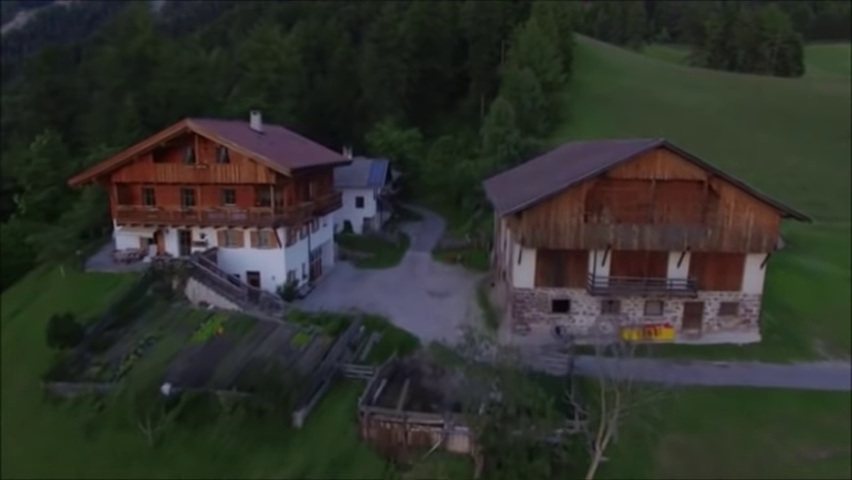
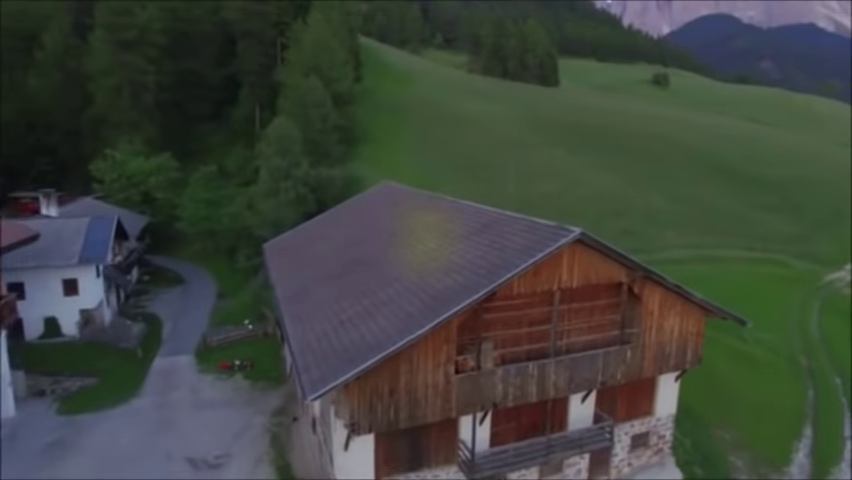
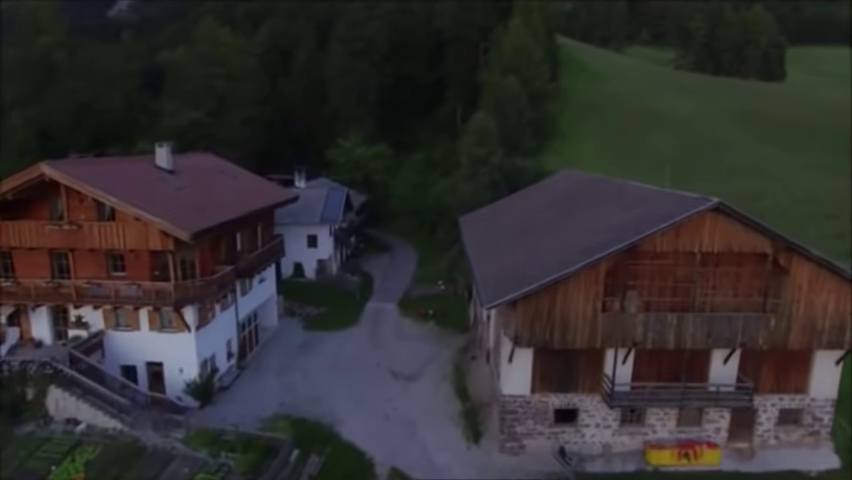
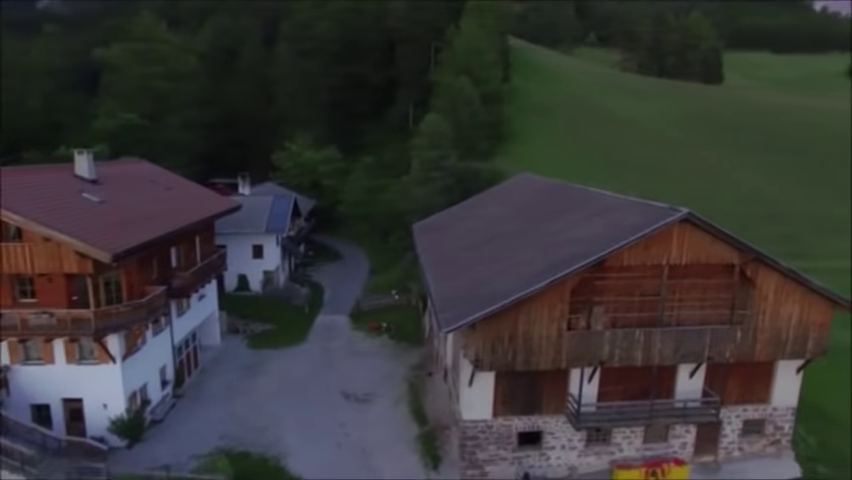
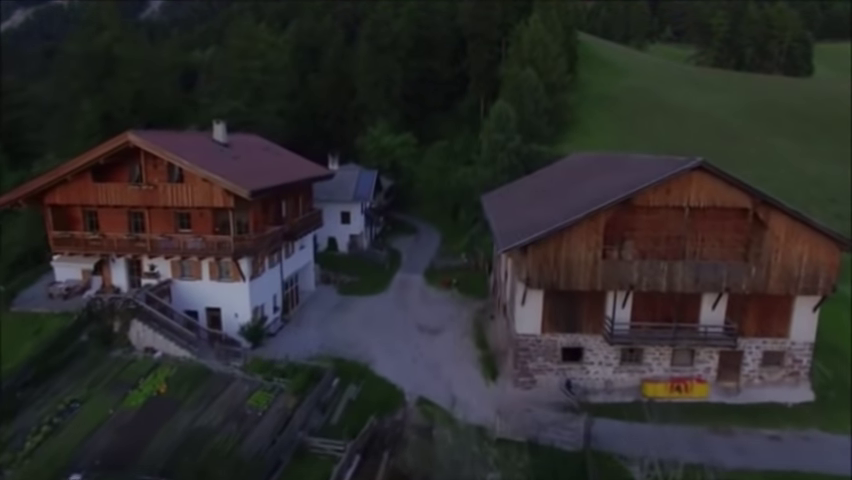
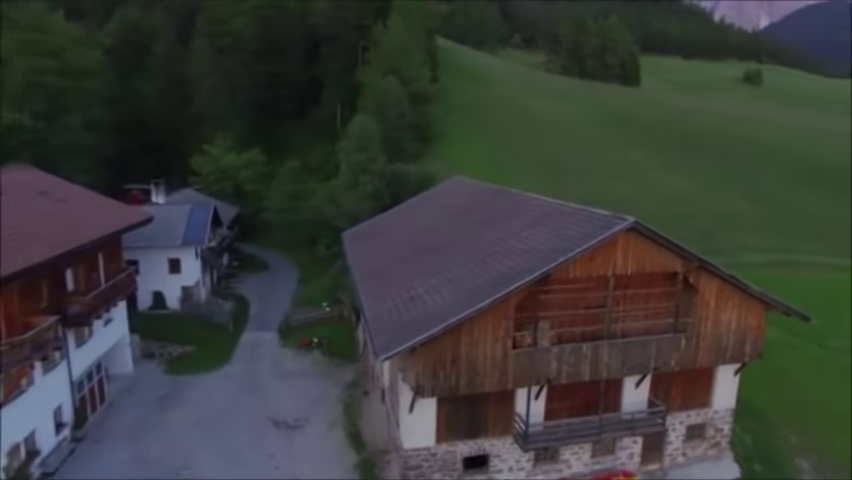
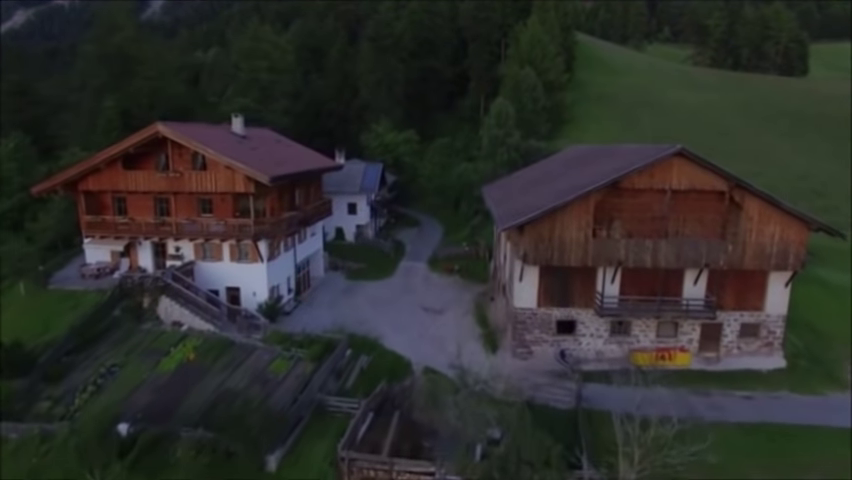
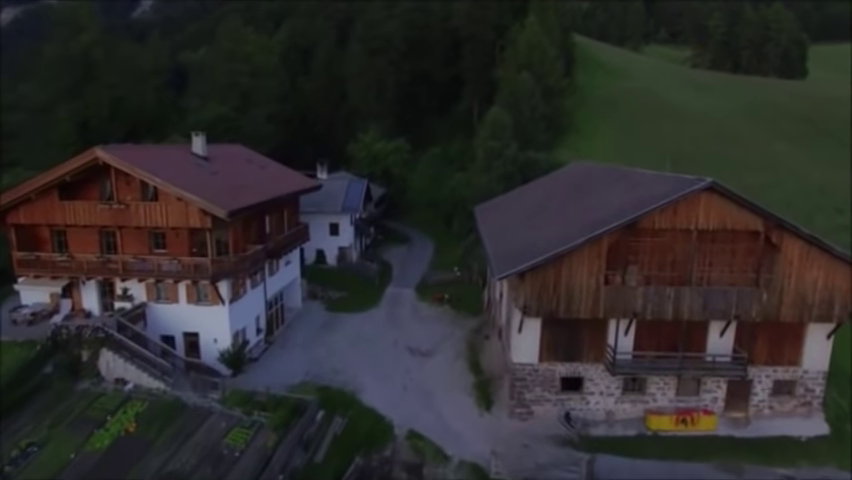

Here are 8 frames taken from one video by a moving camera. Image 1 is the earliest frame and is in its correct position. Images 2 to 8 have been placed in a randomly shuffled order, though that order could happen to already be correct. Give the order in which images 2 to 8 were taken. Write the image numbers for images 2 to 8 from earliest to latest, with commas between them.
7, 5, 8, 3, 4, 6, 2
